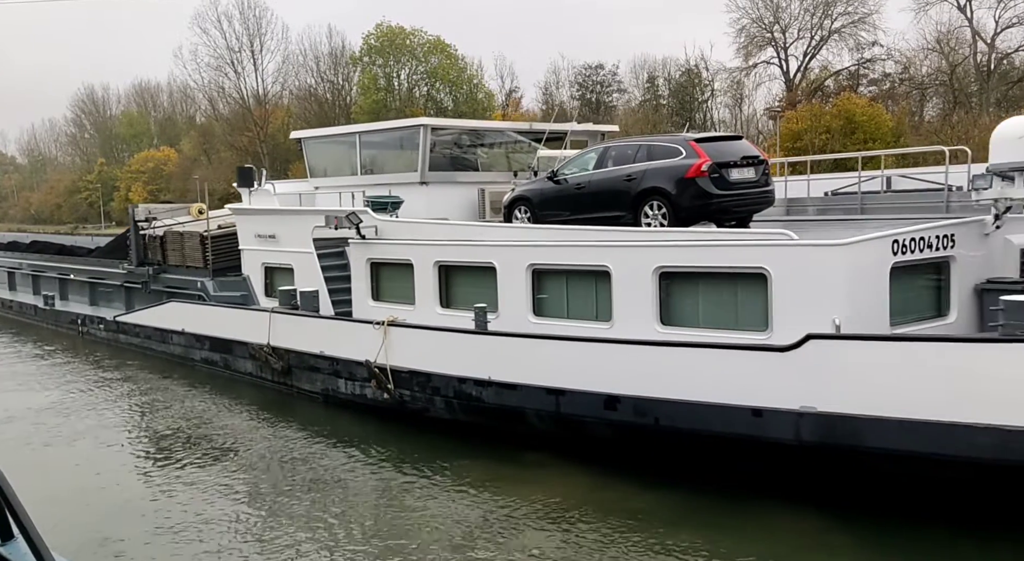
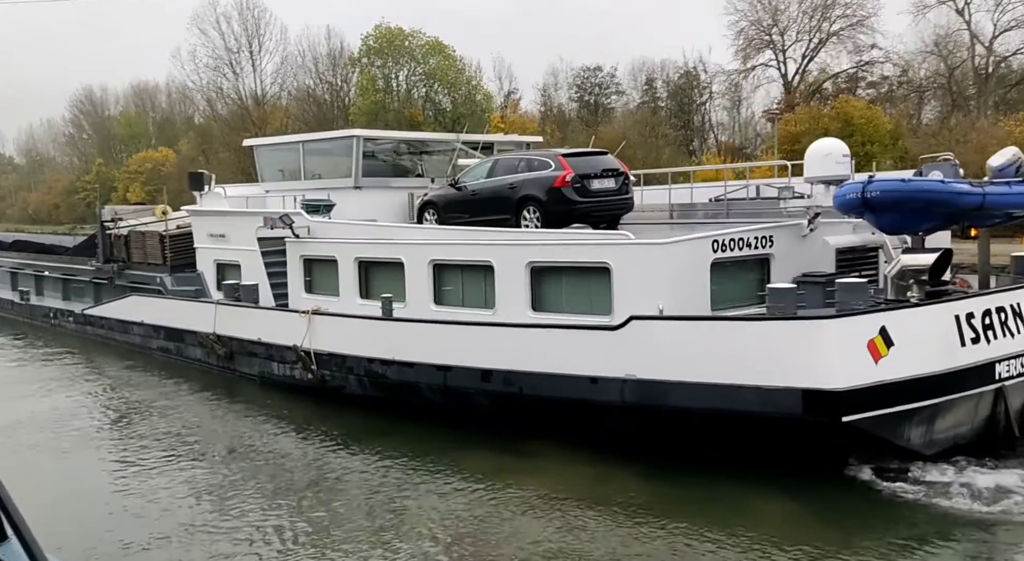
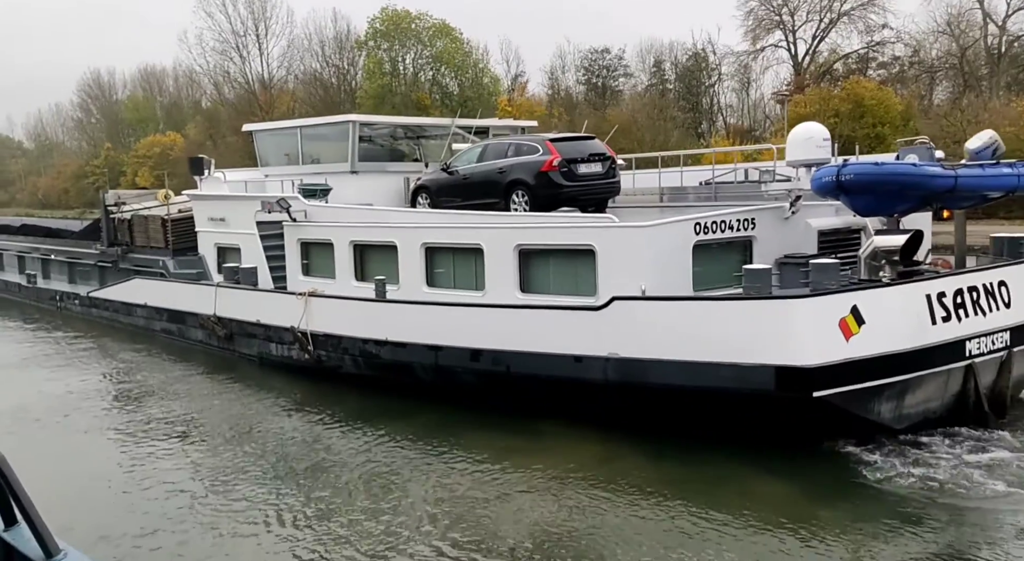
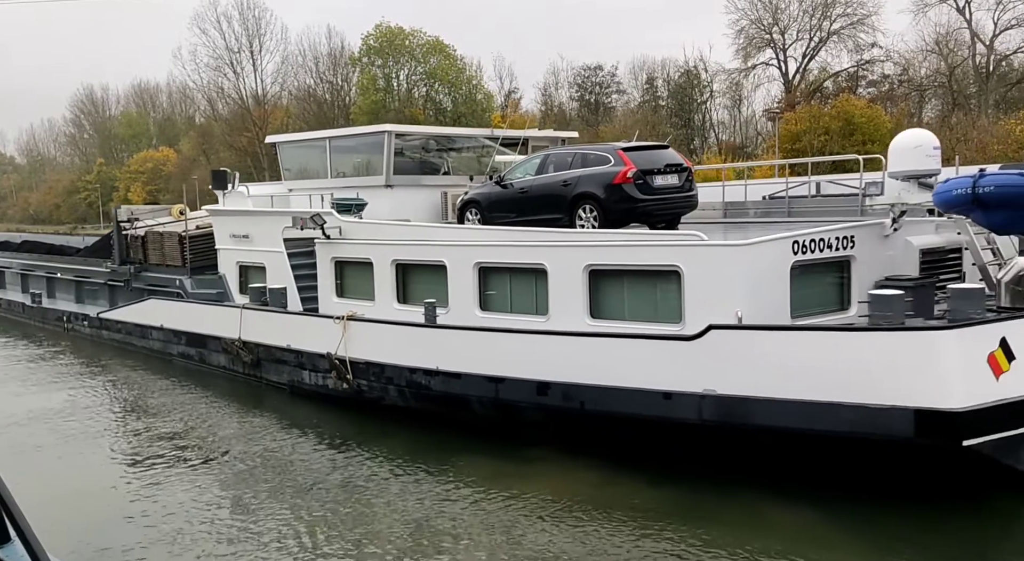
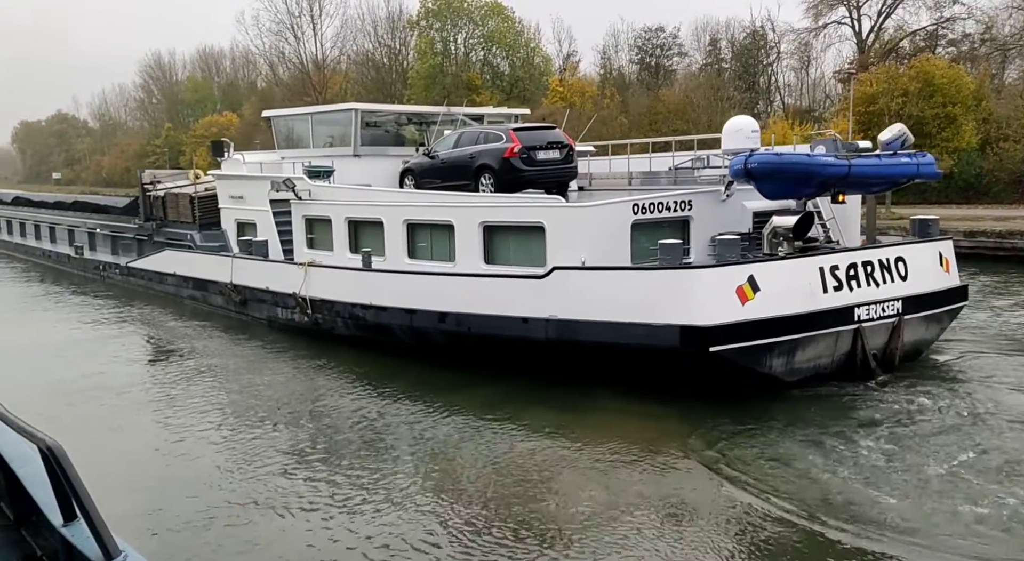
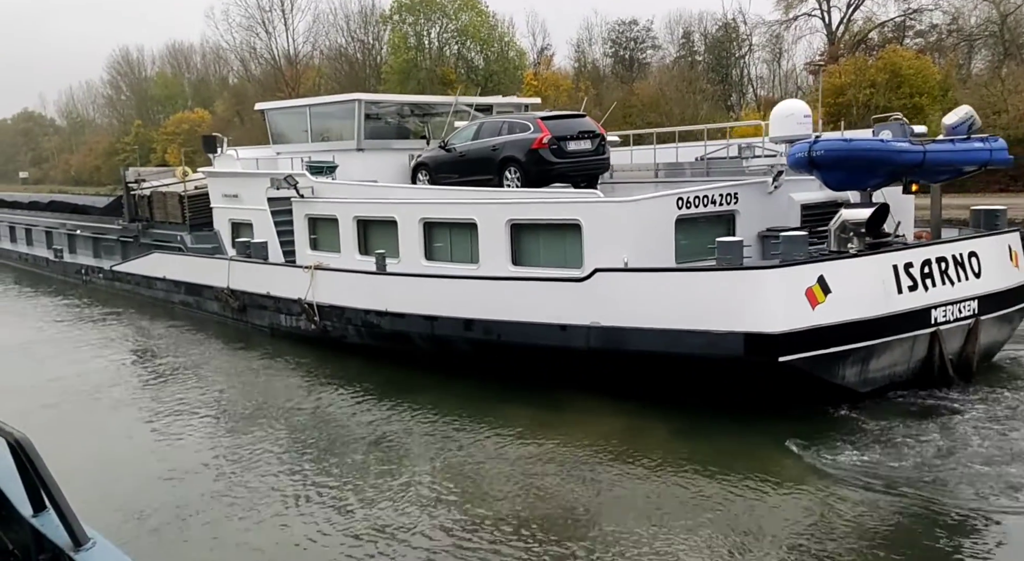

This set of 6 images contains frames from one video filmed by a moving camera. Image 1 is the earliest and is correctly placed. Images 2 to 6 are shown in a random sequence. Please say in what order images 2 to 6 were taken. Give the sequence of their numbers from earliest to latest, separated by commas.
4, 2, 3, 6, 5
